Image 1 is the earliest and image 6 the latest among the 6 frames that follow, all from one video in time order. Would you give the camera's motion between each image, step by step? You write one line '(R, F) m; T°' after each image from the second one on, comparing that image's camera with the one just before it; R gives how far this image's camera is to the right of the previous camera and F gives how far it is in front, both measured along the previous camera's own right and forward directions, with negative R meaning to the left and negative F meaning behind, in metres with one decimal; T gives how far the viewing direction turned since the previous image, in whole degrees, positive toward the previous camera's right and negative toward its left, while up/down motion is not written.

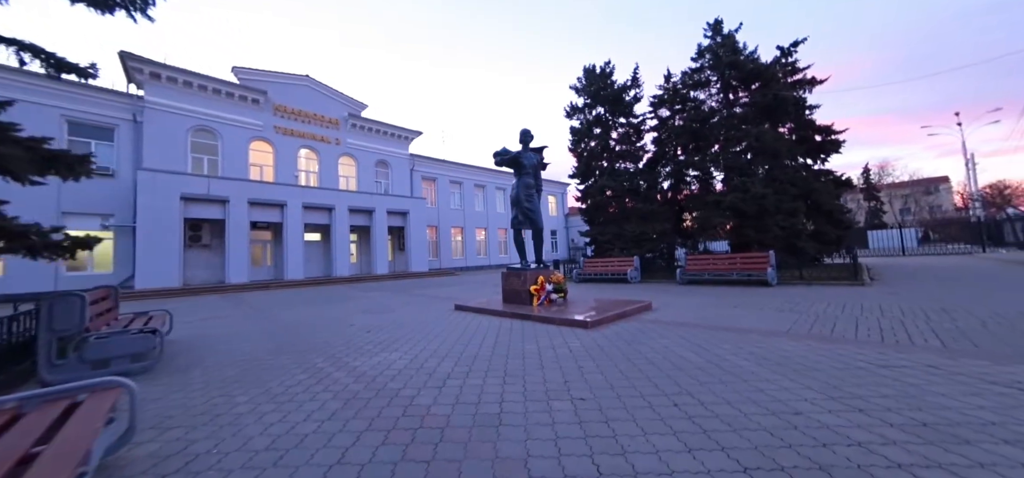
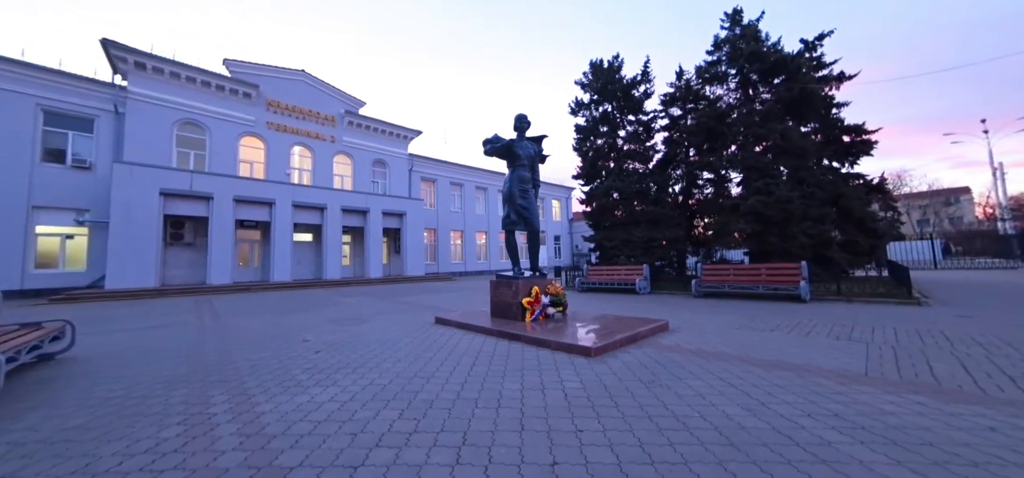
(+0.3, +1.1) m; -1°
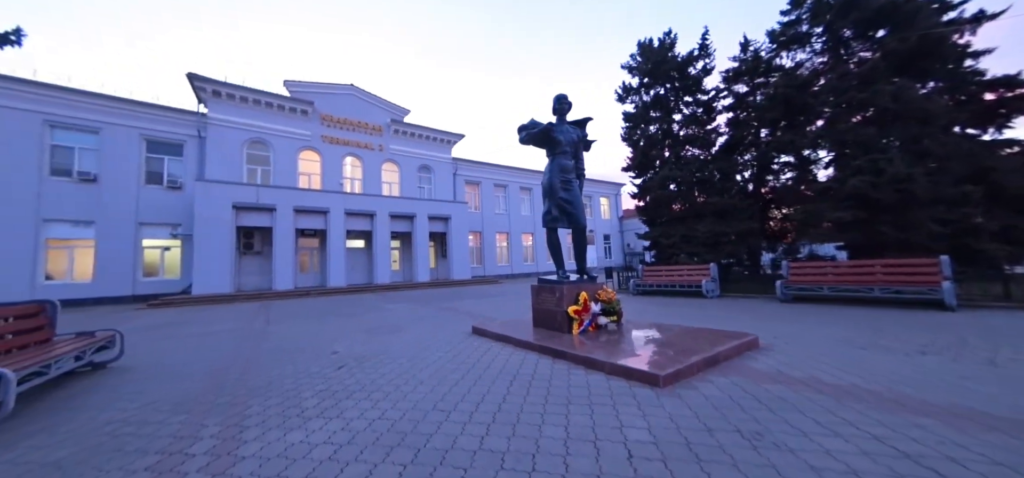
(+0.1, +0.8) m; -8°
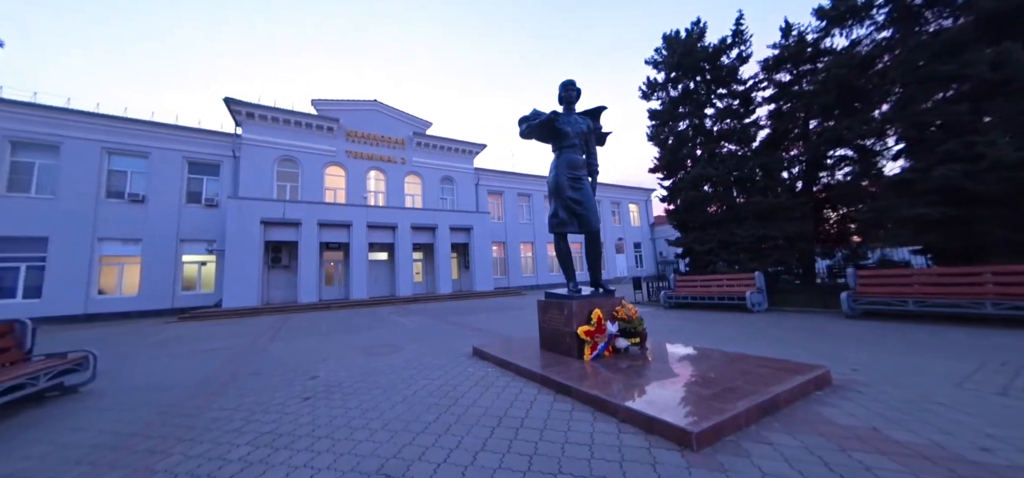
(+0.4, +0.8) m; -5°
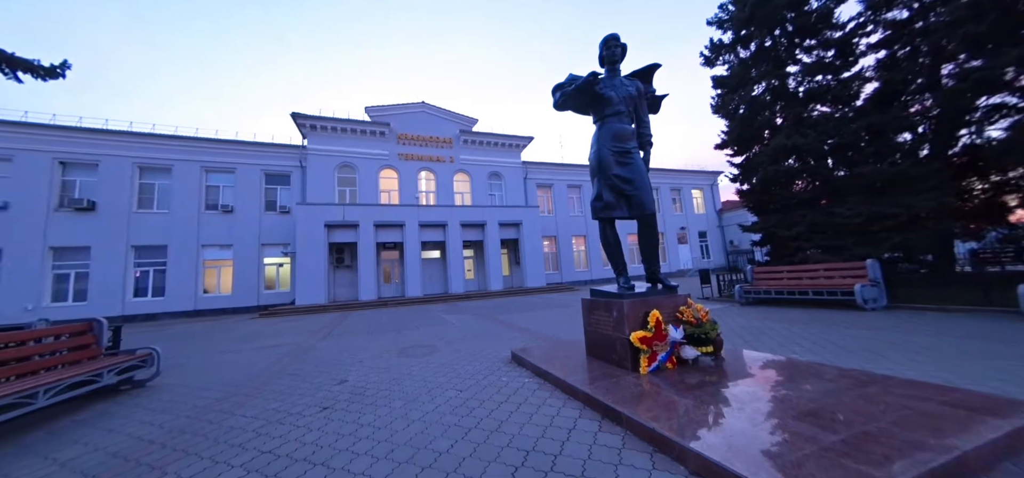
(+0.2, +0.7) m; -9°
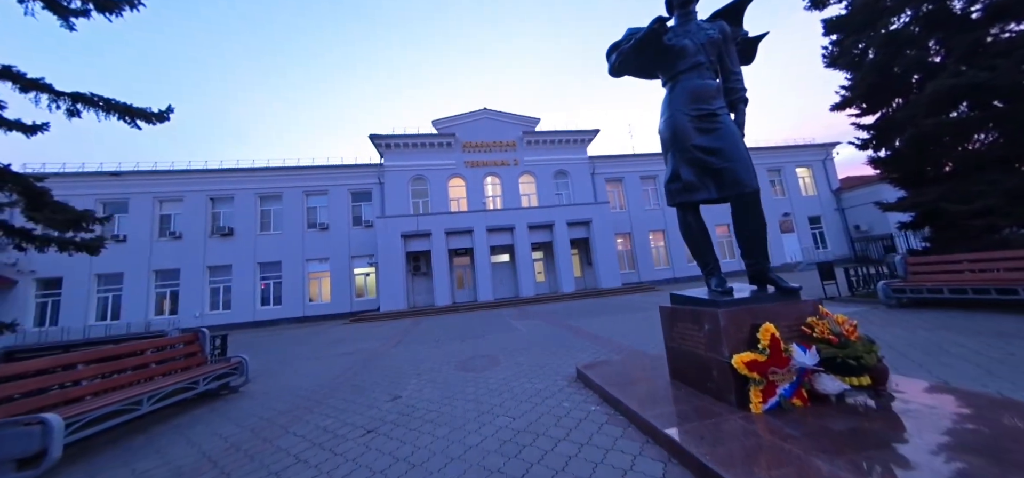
(+0.2, +0.6) m; -12°
